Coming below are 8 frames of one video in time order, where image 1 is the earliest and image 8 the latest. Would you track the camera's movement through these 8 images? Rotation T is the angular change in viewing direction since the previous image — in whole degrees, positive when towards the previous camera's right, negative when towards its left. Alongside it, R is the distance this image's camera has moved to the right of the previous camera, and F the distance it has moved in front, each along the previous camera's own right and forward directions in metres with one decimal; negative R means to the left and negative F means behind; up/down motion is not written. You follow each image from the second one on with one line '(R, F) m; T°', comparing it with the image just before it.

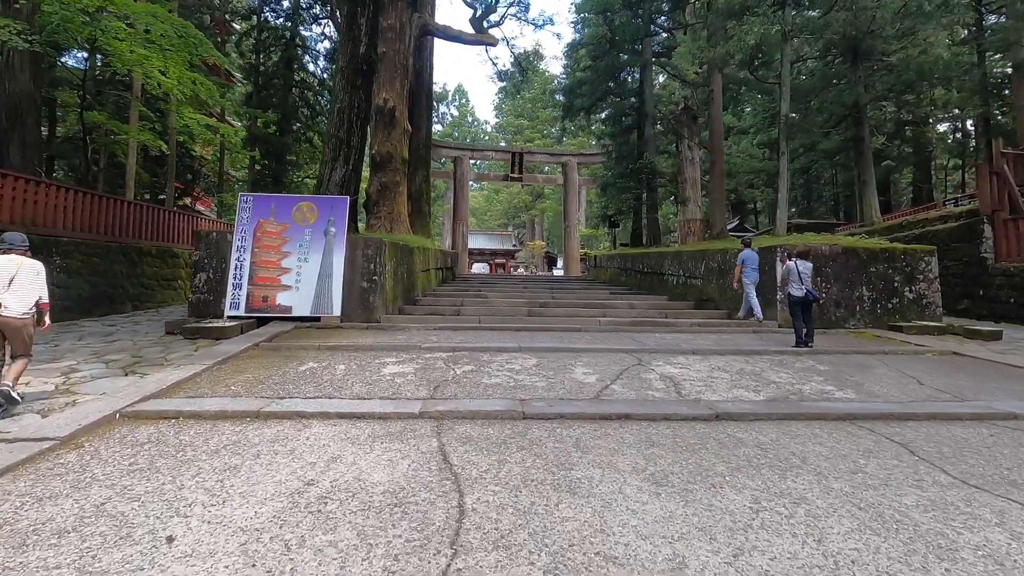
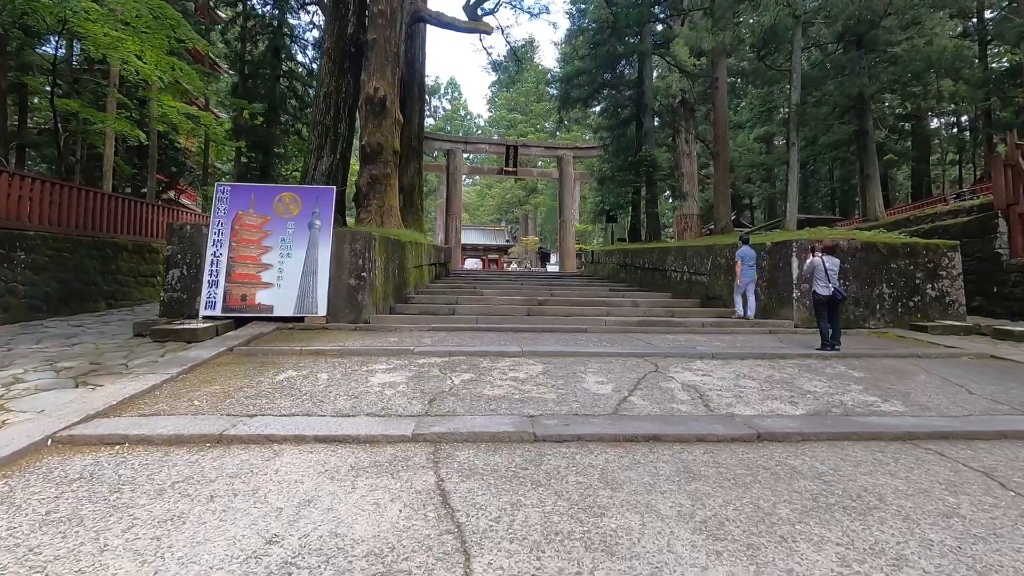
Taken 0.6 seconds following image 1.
(-0.1, +0.5) m; +1°
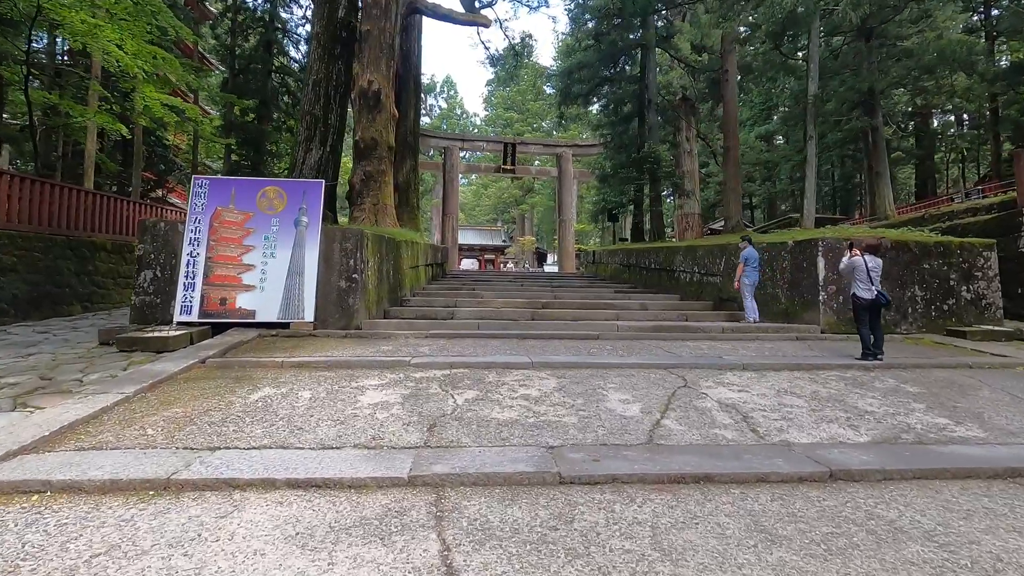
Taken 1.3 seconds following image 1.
(-0.1, +0.5) m; 0°
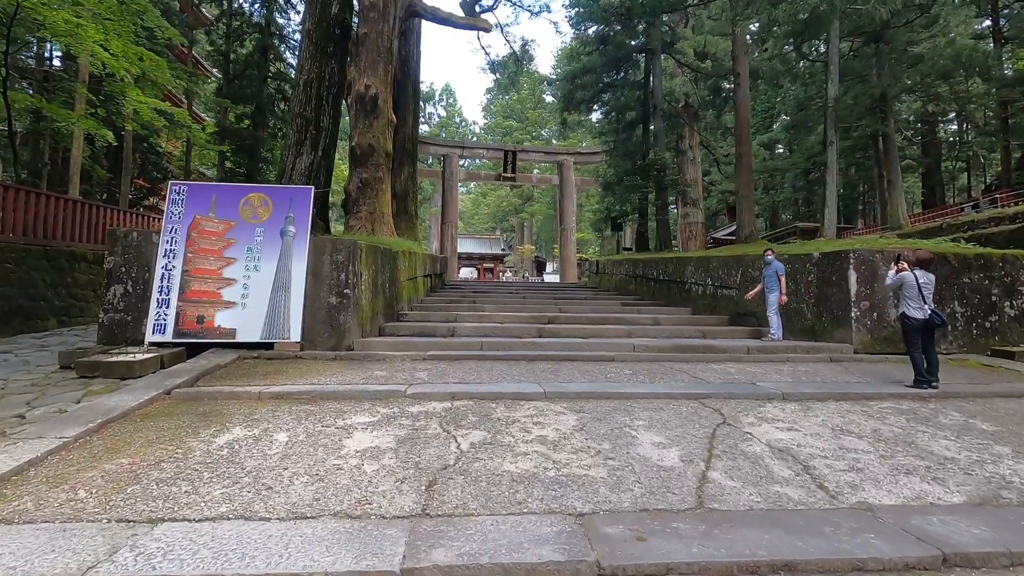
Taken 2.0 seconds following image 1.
(-0.1, +0.5) m; 0°
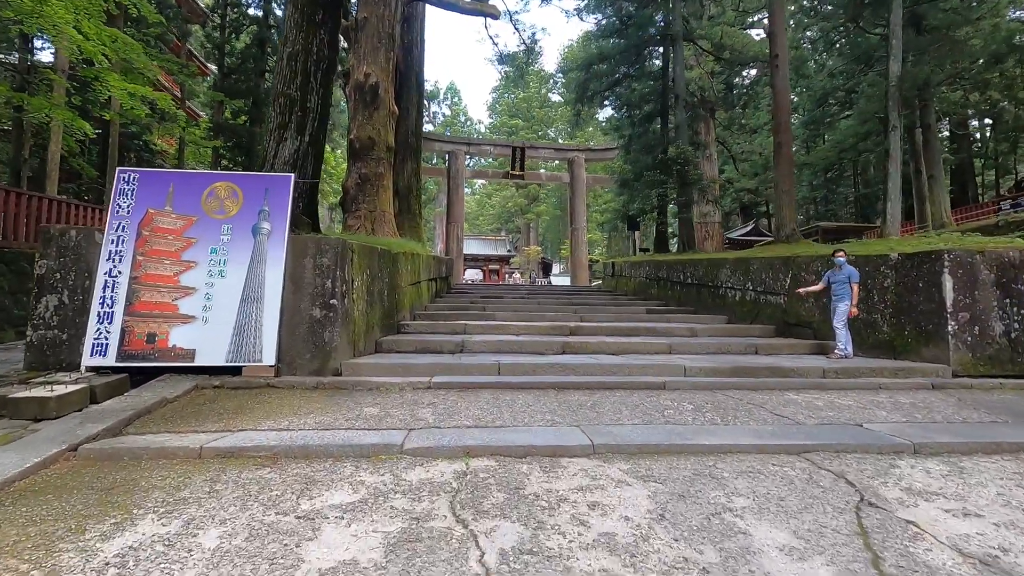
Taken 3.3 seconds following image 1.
(-0.1, +0.9) m; 0°
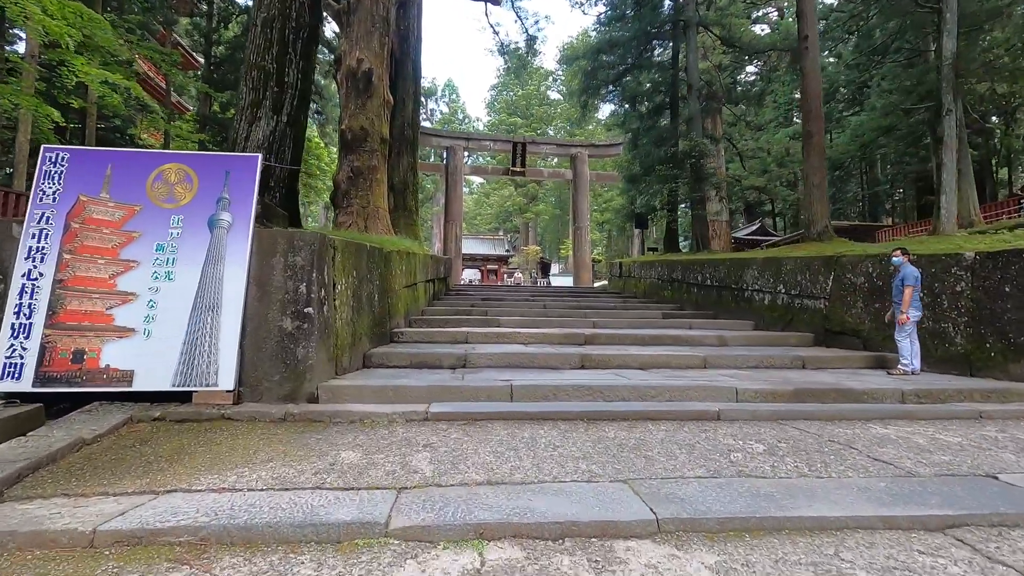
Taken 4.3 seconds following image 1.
(-0.1, +0.8) m; 0°
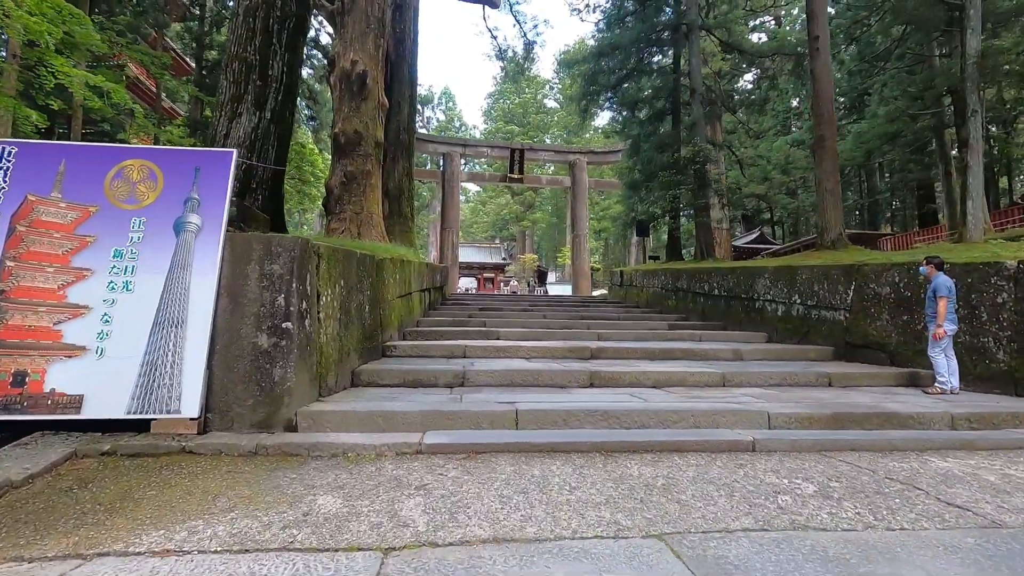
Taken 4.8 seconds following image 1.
(-0.1, +0.4) m; 0°
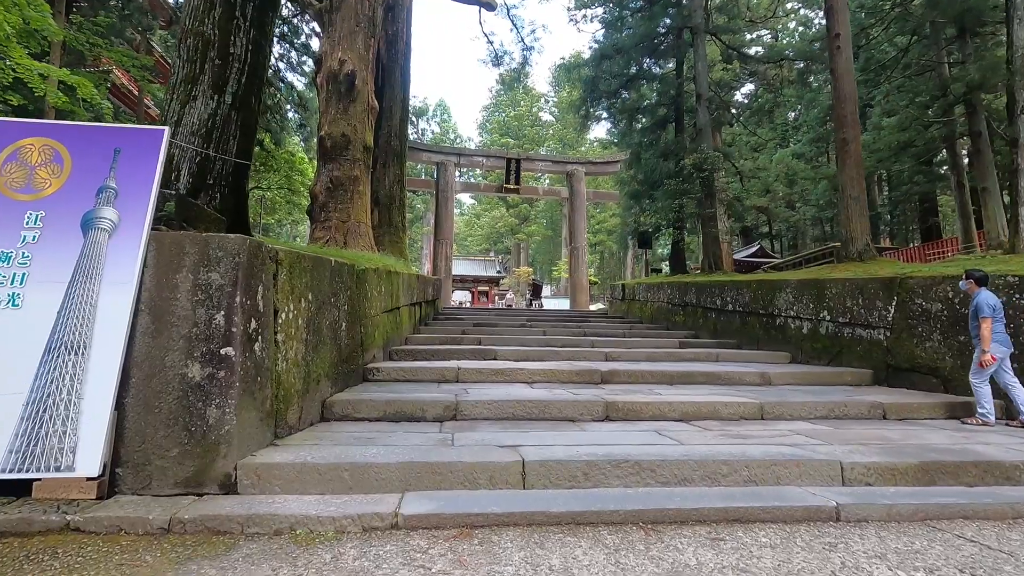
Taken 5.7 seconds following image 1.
(-0.1, +0.7) m; +1°
